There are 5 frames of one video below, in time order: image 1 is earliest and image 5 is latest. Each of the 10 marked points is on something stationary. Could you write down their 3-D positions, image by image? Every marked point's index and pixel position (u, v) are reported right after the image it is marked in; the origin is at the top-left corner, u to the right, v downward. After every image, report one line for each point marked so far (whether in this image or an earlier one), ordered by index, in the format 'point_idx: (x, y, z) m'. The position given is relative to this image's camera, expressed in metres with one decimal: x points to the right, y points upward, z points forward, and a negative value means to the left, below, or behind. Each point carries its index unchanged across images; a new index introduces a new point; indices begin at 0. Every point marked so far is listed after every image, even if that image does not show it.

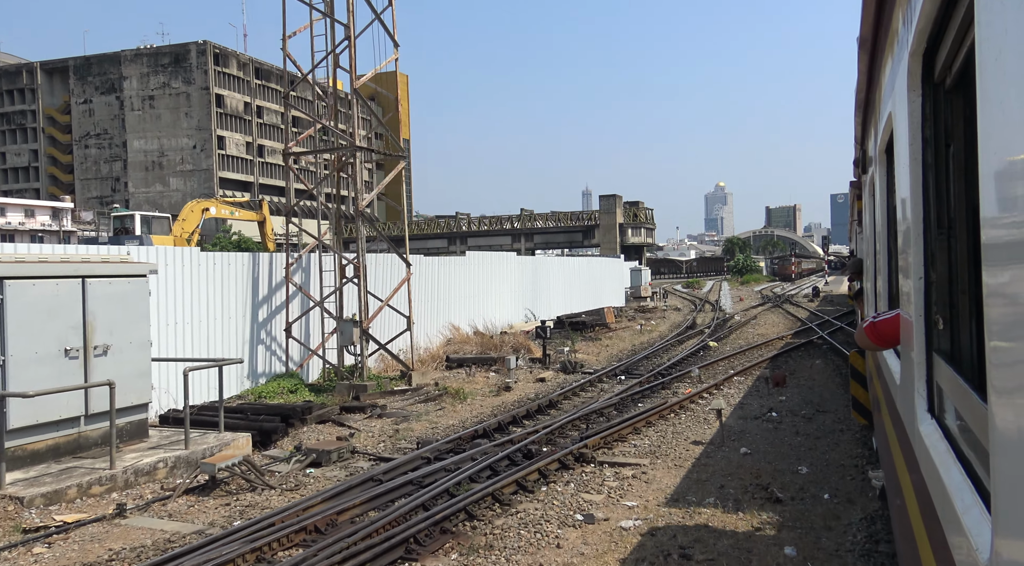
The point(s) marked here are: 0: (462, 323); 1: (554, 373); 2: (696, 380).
0: (-1.2, -0.9, +19.5) m
1: (+0.7, -1.6, +15.7) m
2: (+3.0, -1.6, +14.3) m
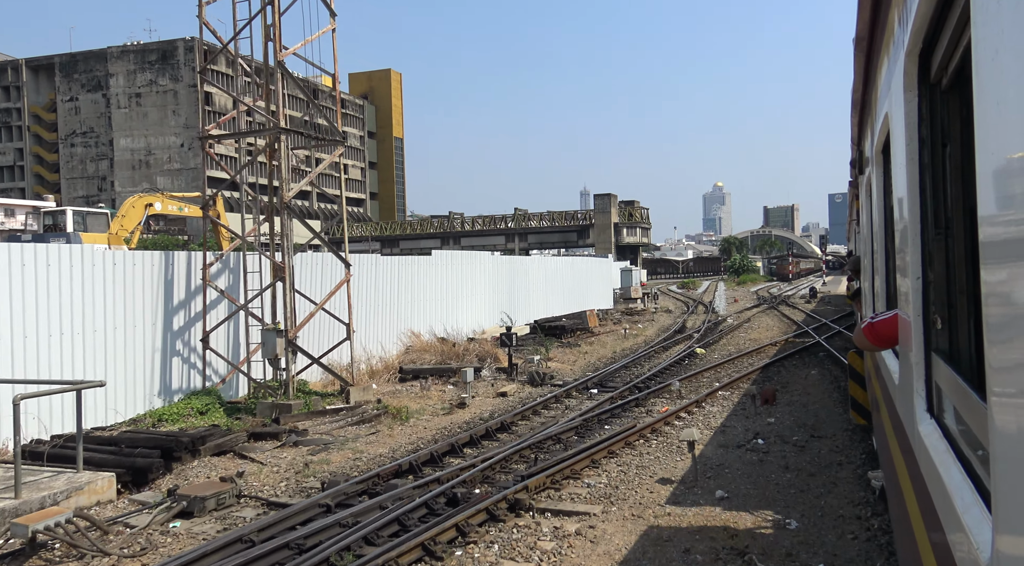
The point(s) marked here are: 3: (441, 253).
0: (-1.8, -1.0, +17.9) m
1: (+0.1, -1.6, +14.1) m
2: (+2.3, -1.6, +12.7) m
3: (-1.5, +0.7, +19.1) m
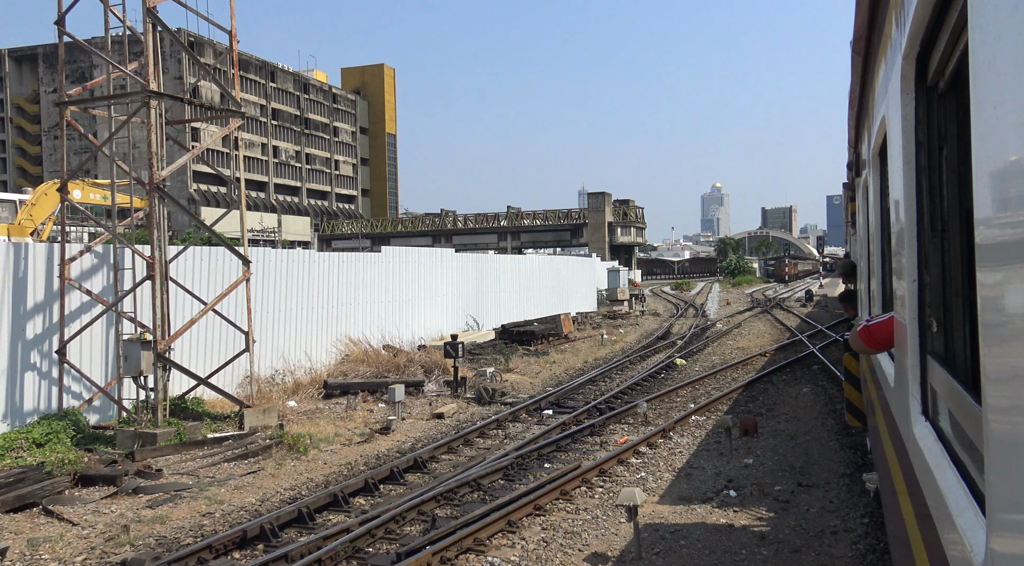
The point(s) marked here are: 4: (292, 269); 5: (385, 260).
0: (-2.6, -1.0, +15.9) m
1: (-0.7, -1.7, +12.1) m
2: (+1.6, -1.6, +10.8) m
3: (-2.3, +0.6, +17.1) m
4: (-3.4, +0.2, +13.8) m
5: (-2.4, +0.4, +16.8) m
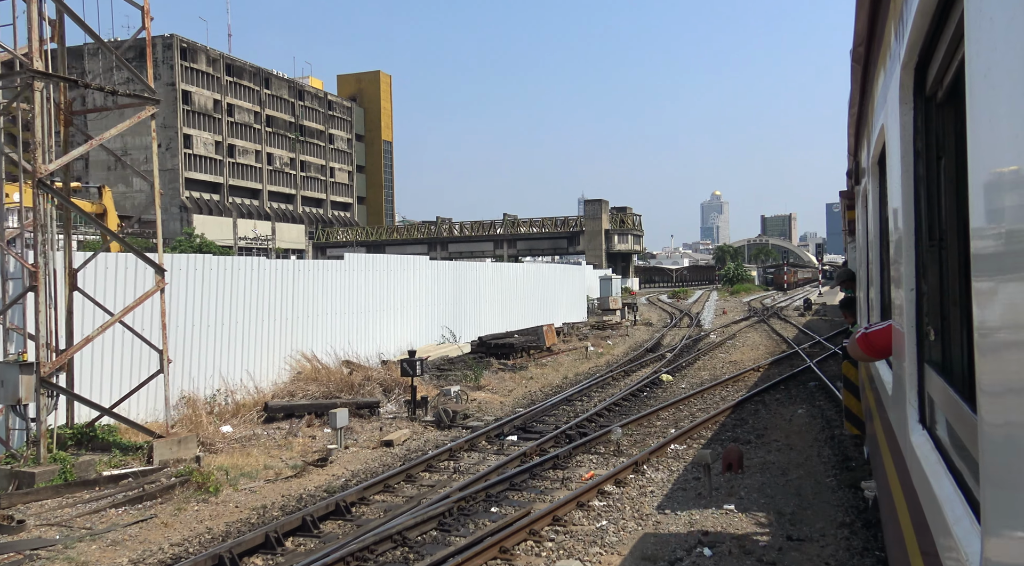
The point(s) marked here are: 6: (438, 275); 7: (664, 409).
0: (-3.0, -1.1, +14.7) m
1: (-1.2, -1.8, +10.9) m
2: (+1.1, -1.8, +9.5) m
3: (-2.7, +0.5, +15.9) m
4: (-3.9, 0.0, +12.6) m
5: (-2.9, +0.3, +15.6) m
6: (-1.6, +0.2, +19.7) m
7: (+2.0, -1.7, +12.0) m
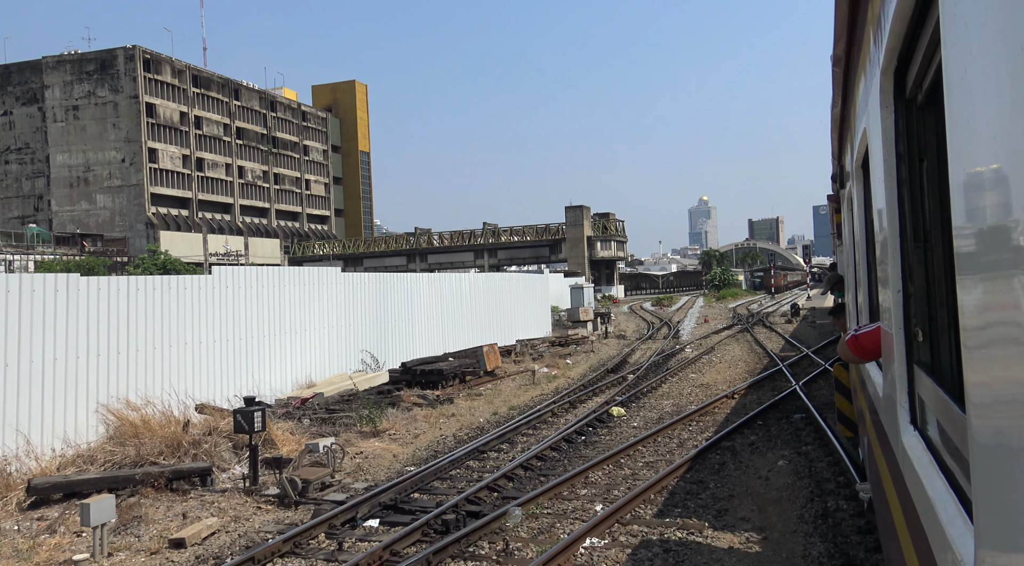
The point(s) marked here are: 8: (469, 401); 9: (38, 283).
0: (-4.3, -1.4, +11.6) m
1: (-2.3, -2.0, +7.8) m
2: (-0.1, -1.9, +6.4) m
3: (-4.0, +0.2, +12.8) m
4: (-5.1, -0.2, +9.5) m
5: (-4.1, 0.0, +12.5) m
6: (-2.9, -0.1, +16.5) m
7: (+0.9, -1.8, +8.9) m
8: (-0.7, -1.9, +14.7) m
9: (-5.1, 0.0, +9.5) m
